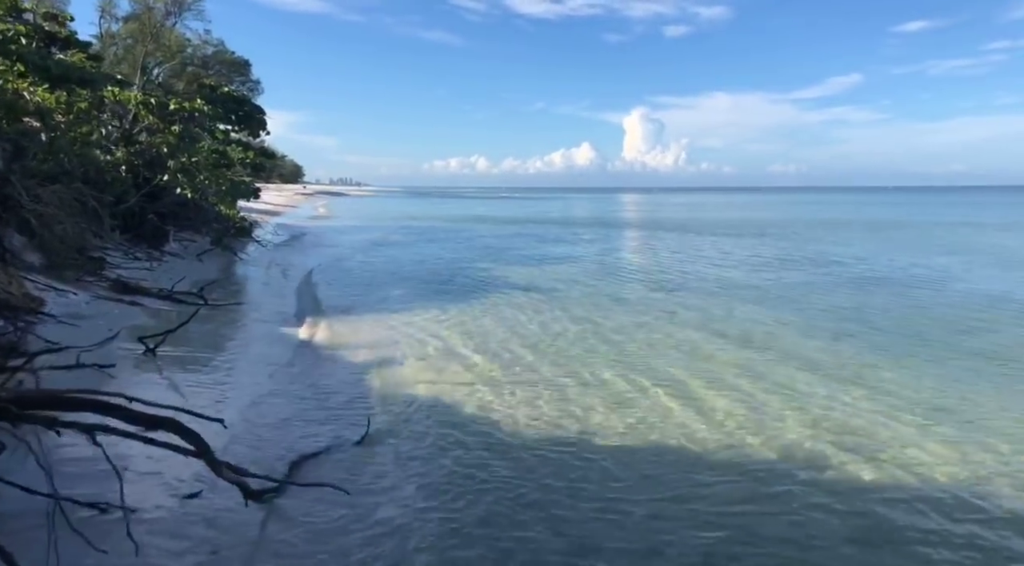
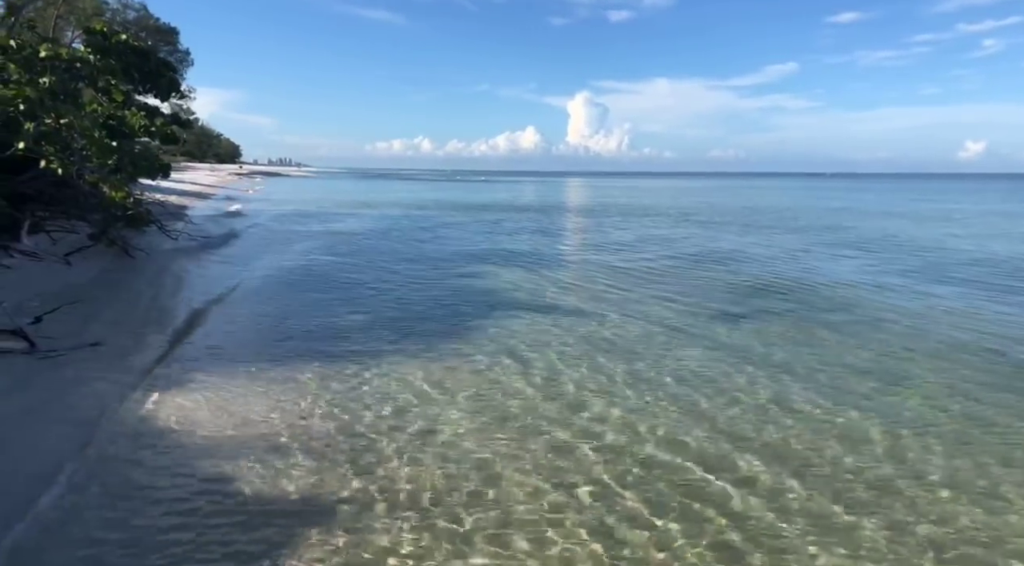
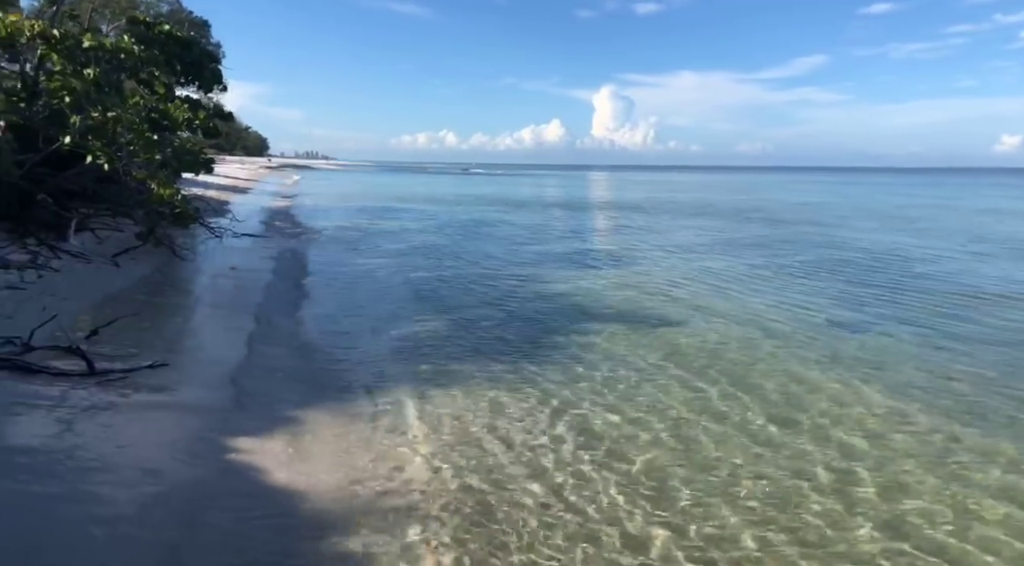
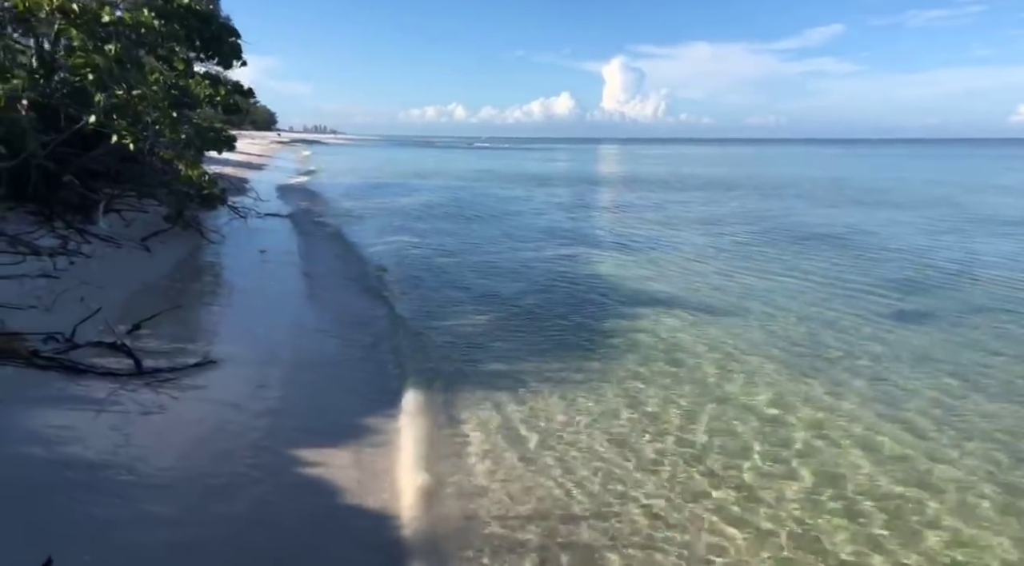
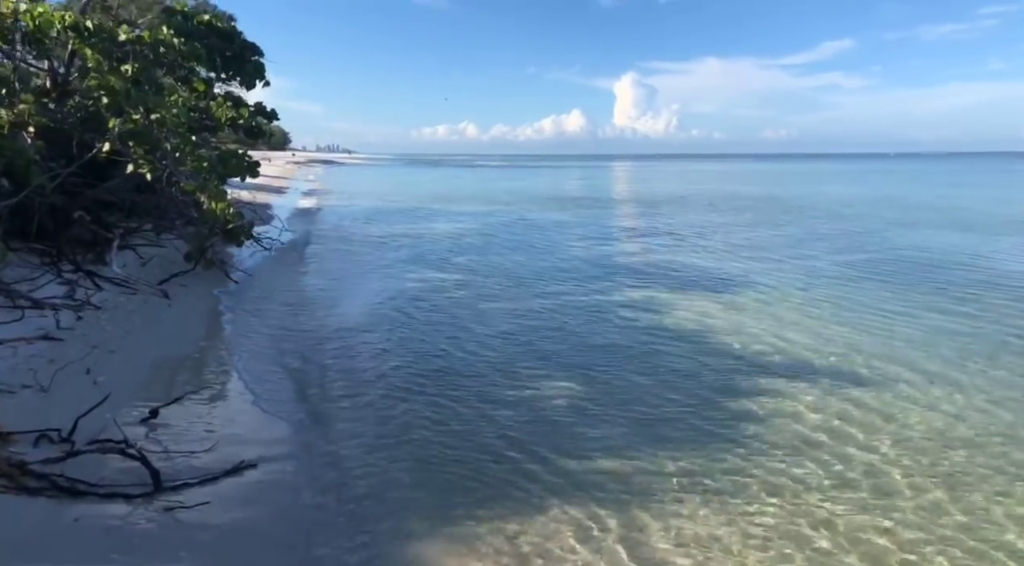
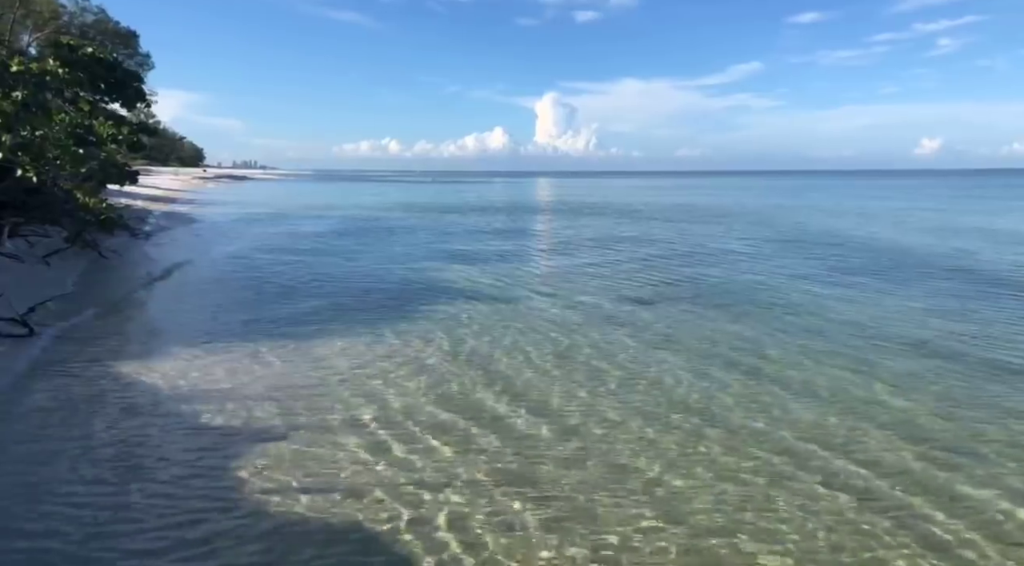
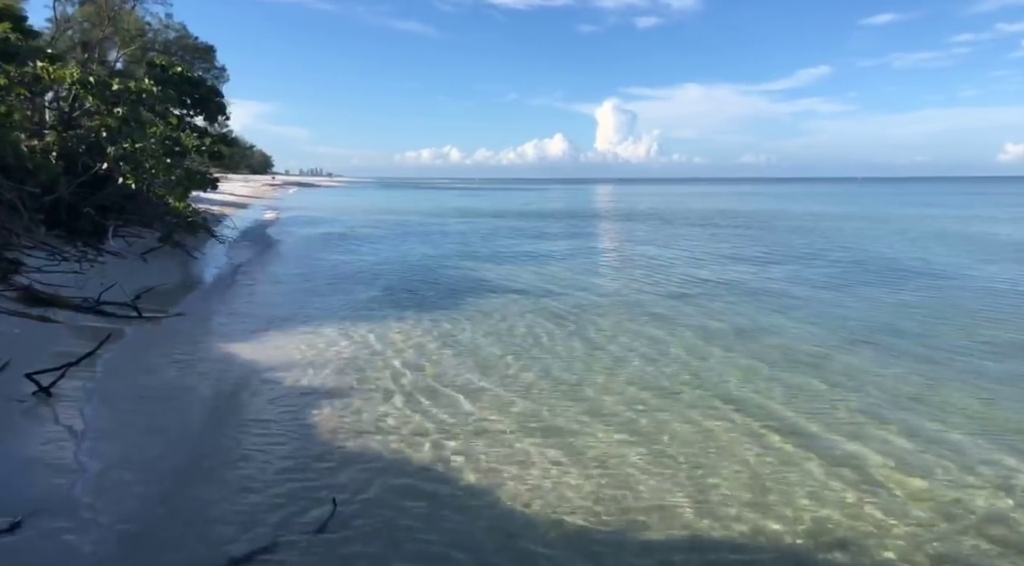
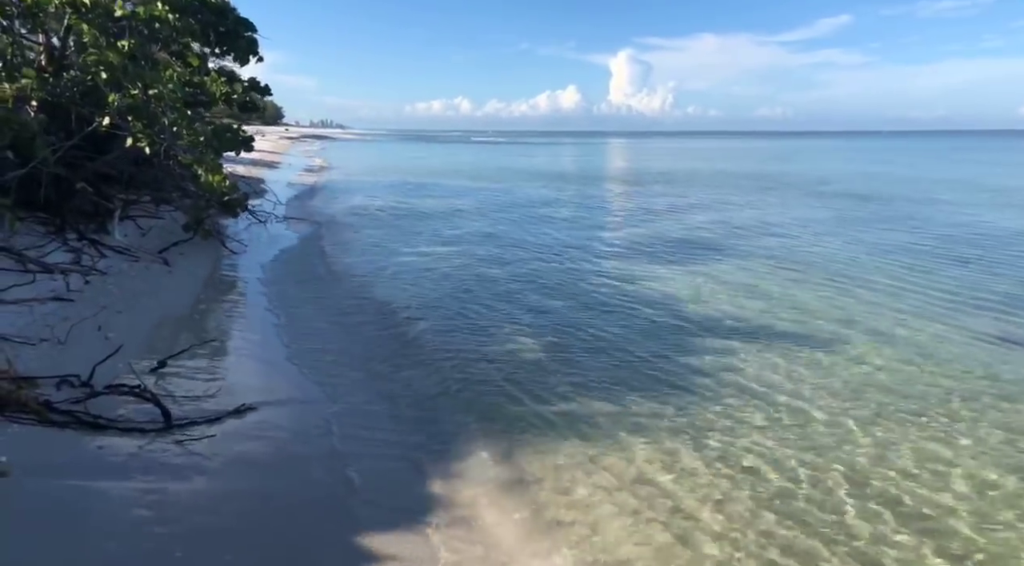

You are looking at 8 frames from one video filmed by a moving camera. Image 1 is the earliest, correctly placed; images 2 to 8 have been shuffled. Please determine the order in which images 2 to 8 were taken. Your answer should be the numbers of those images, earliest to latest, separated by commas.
7, 6, 2, 3, 4, 8, 5
